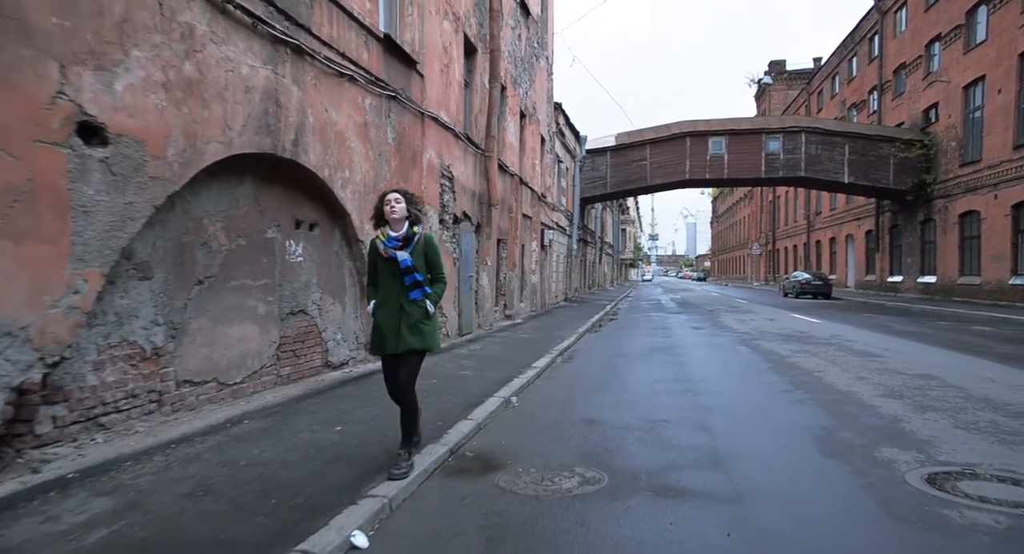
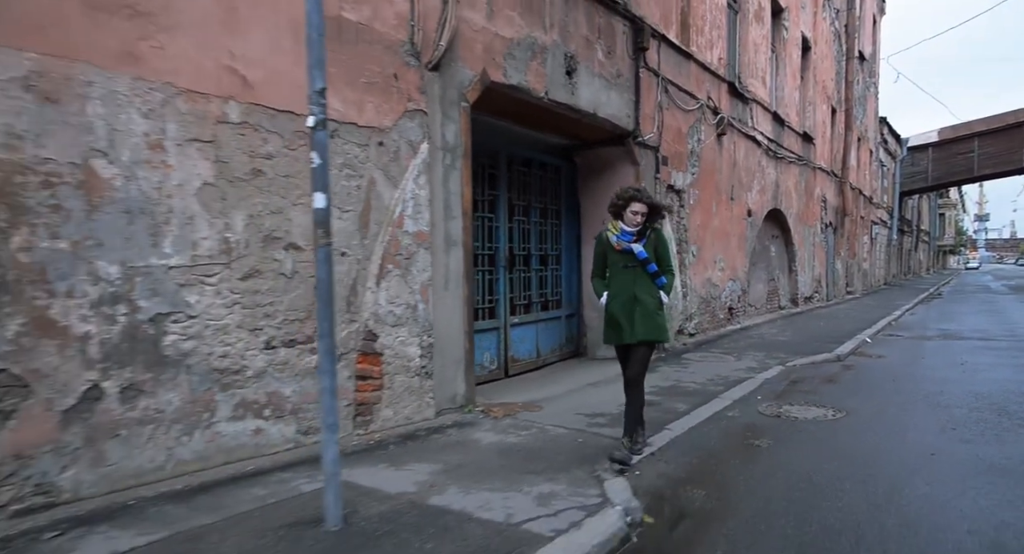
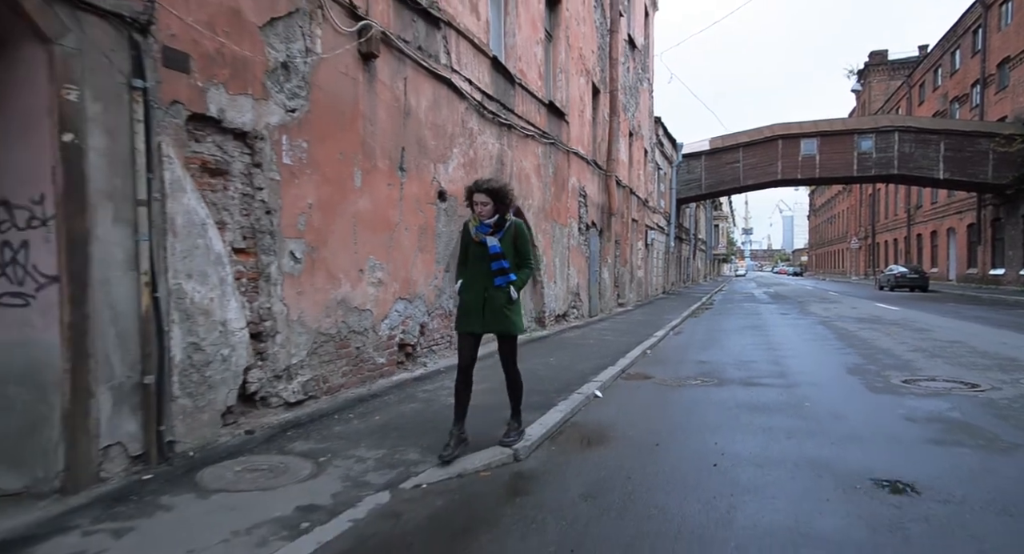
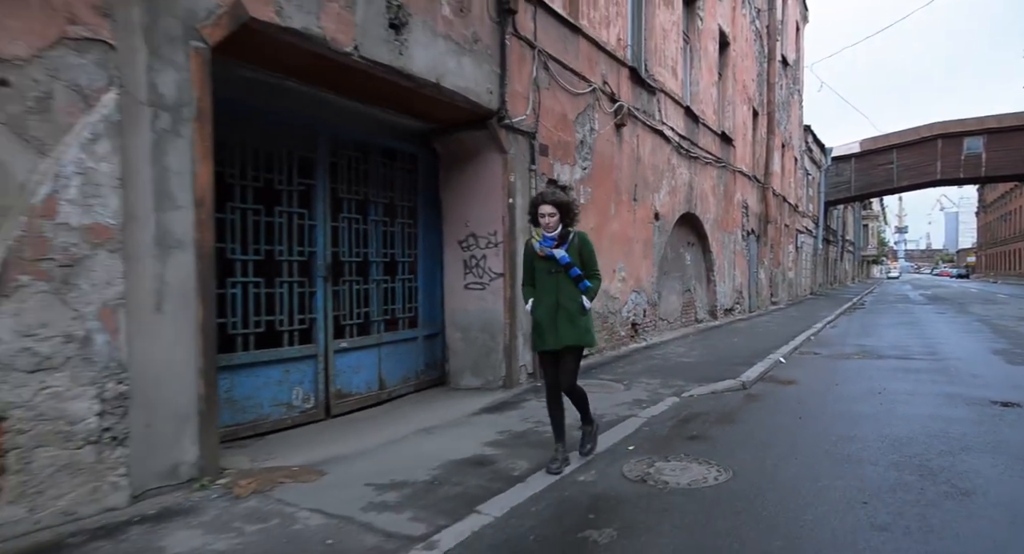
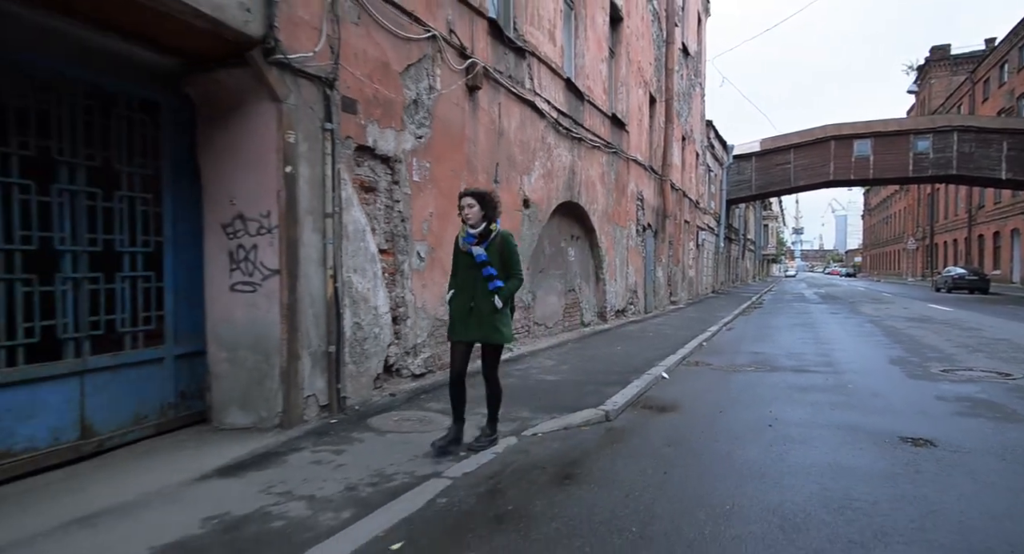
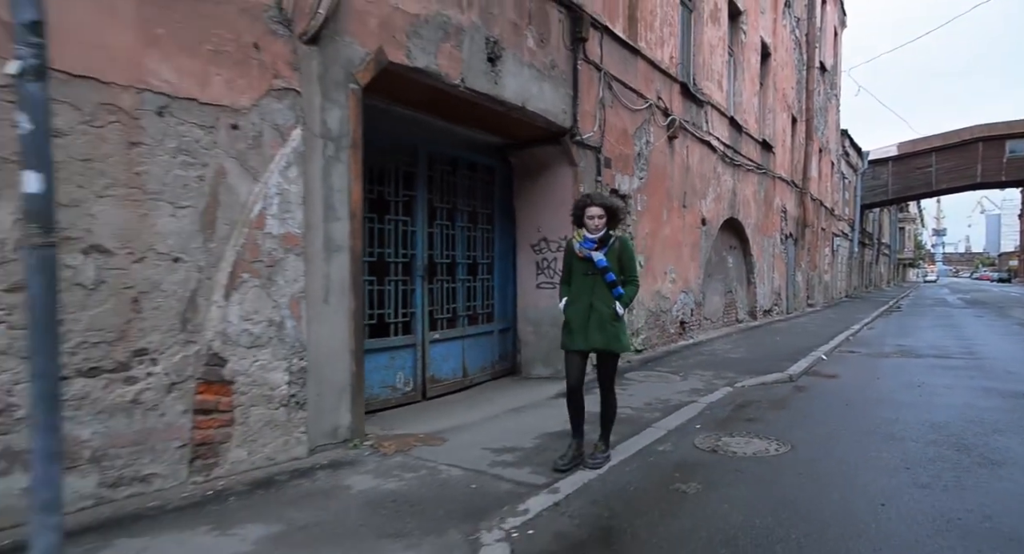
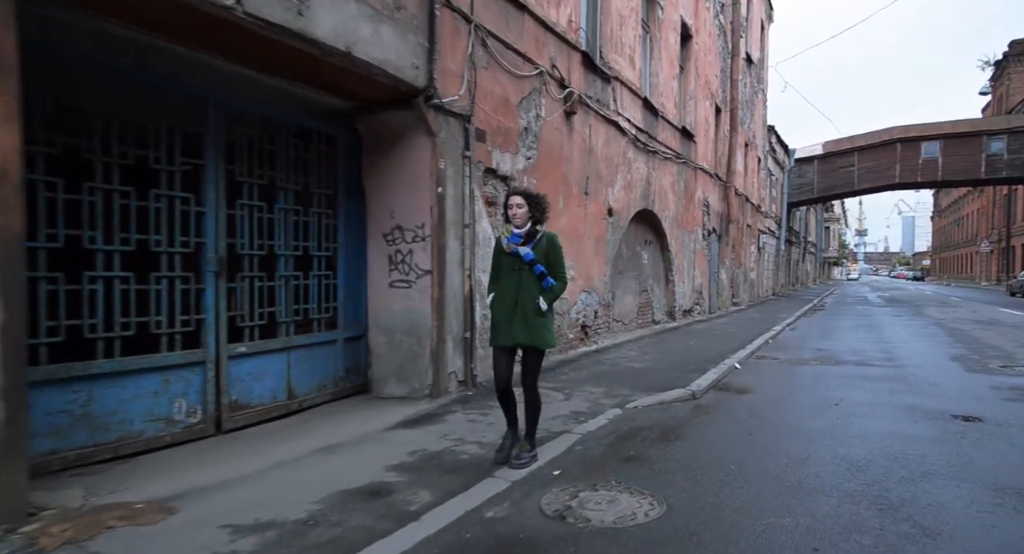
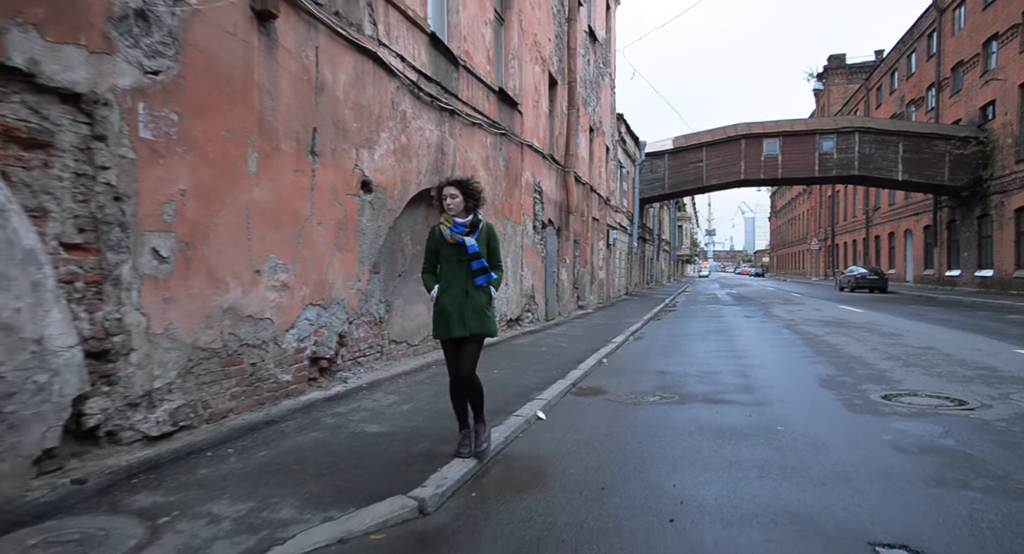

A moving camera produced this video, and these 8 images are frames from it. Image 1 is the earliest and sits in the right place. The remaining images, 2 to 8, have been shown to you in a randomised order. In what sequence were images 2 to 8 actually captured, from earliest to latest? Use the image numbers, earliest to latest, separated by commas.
8, 3, 5, 7, 4, 6, 2
